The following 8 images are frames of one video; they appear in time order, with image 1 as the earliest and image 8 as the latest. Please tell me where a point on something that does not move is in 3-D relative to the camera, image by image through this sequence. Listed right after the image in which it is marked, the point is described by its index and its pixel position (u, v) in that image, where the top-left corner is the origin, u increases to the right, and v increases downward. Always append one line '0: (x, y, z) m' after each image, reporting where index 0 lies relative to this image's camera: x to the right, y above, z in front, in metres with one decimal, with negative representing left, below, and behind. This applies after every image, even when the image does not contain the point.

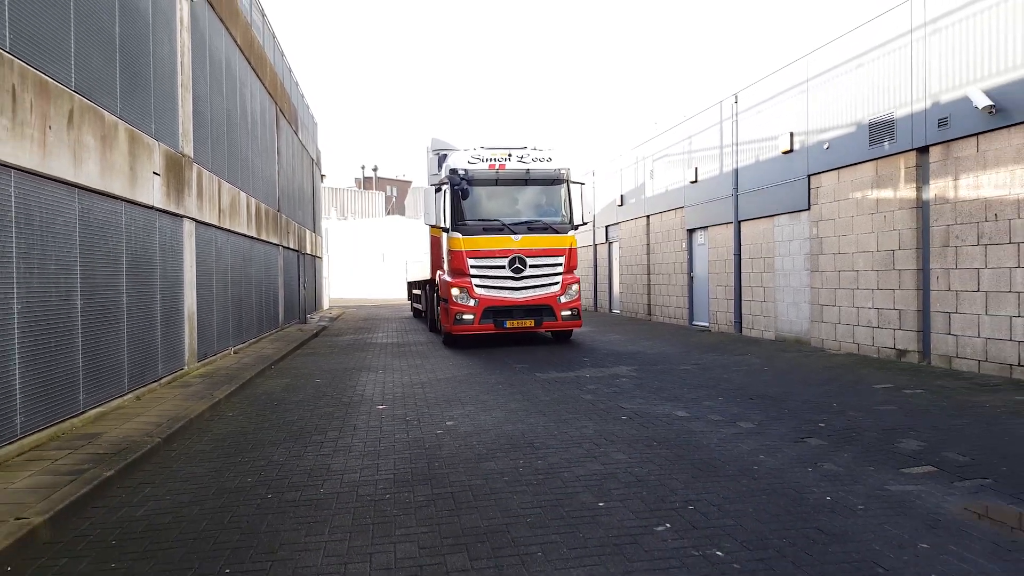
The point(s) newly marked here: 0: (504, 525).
0: (0.0, -1.3, +4.0) m
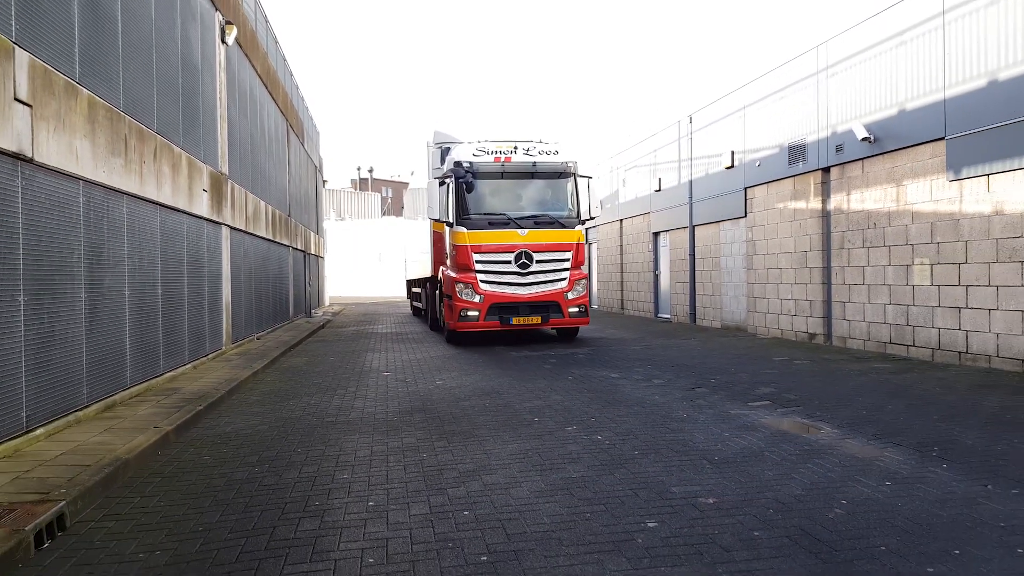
0: (-0.3, -1.2, +6.2) m
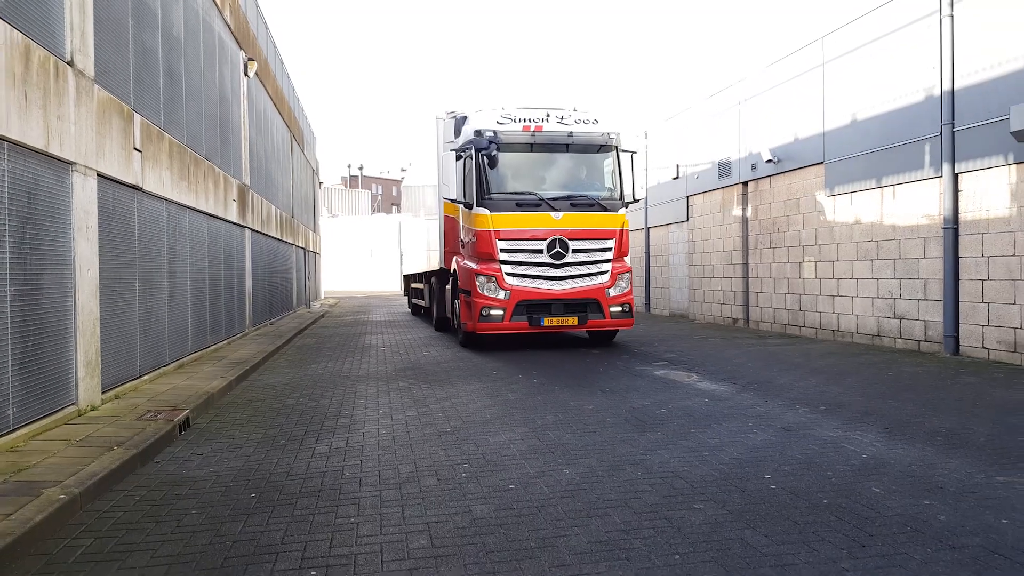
0: (-0.7, -1.1, +8.9) m
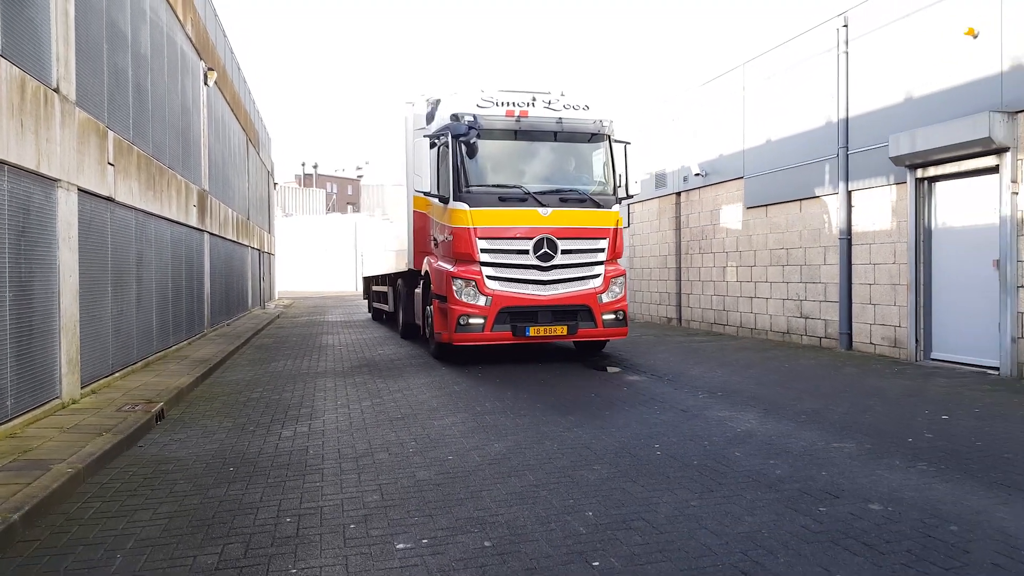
0: (-1.4, -1.2, +9.8) m
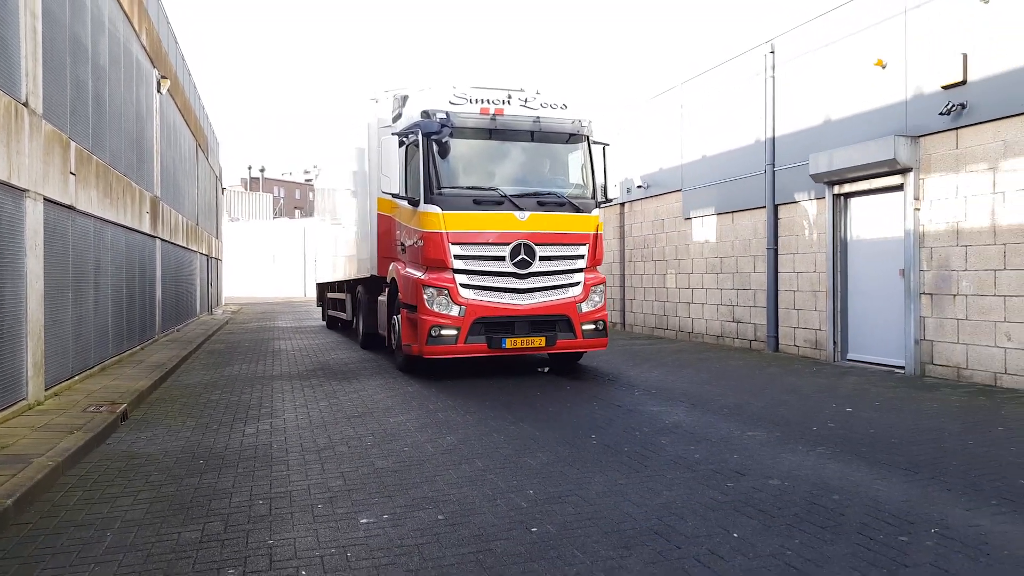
0: (-2.1, -1.2, +10.2) m
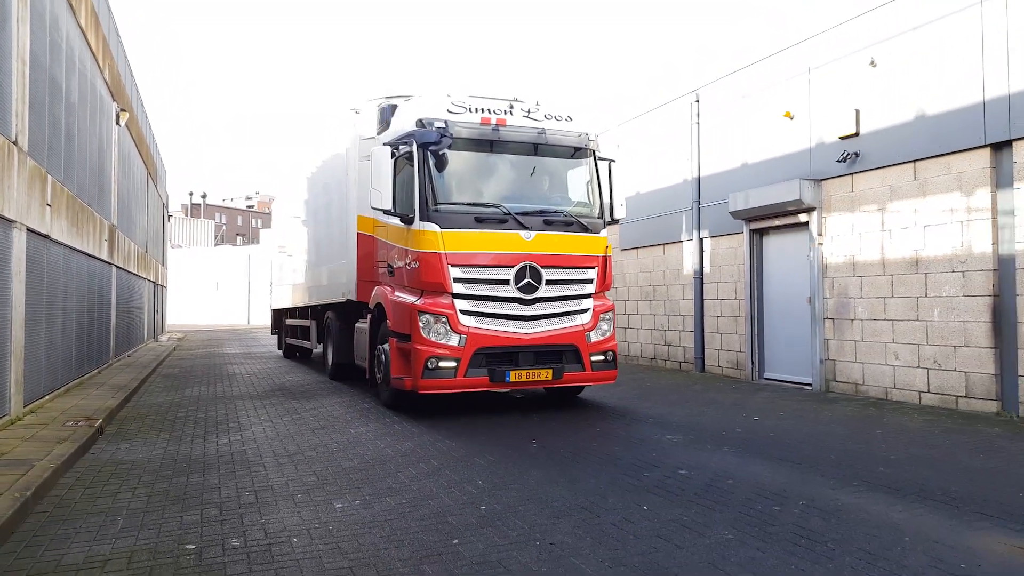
0: (-2.9, -1.6, +10.9) m
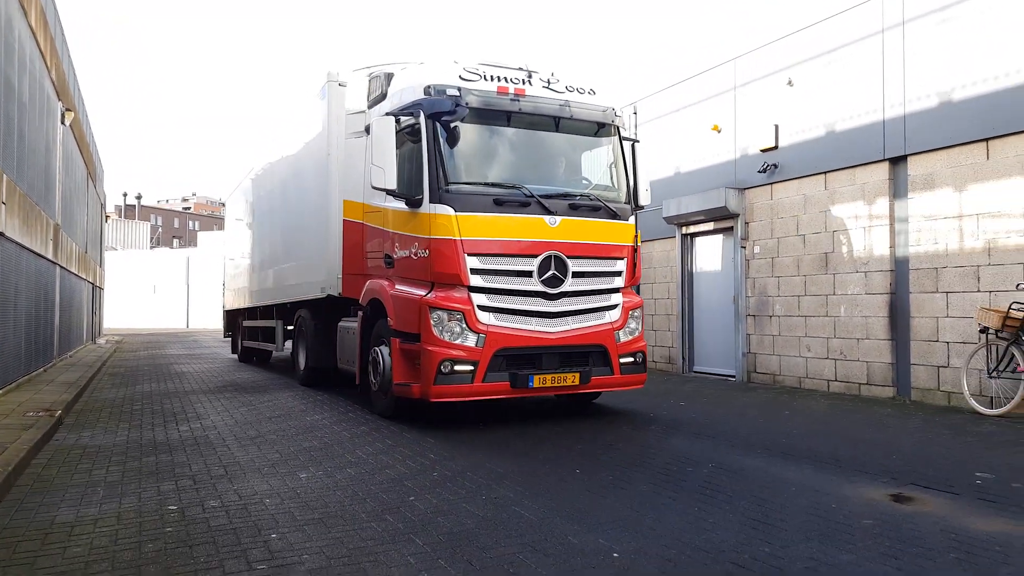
0: (-3.7, -1.6, +11.3) m
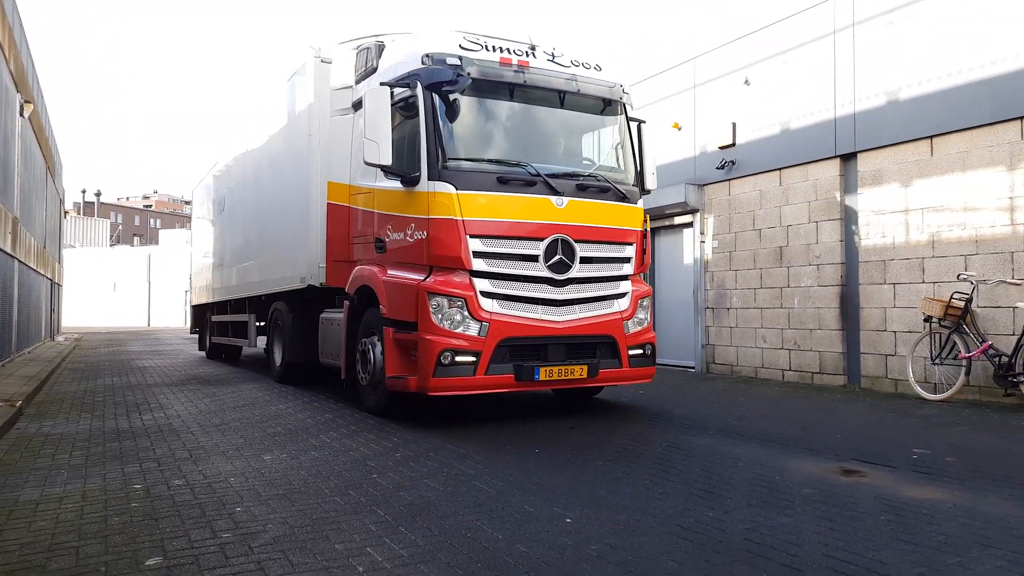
0: (-4.2, -1.5, +11.3) m
